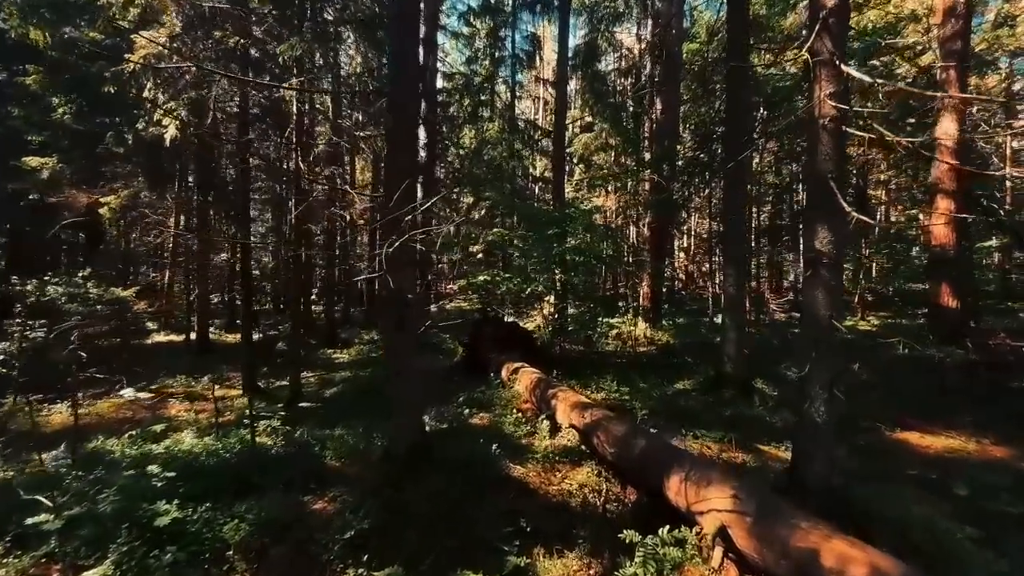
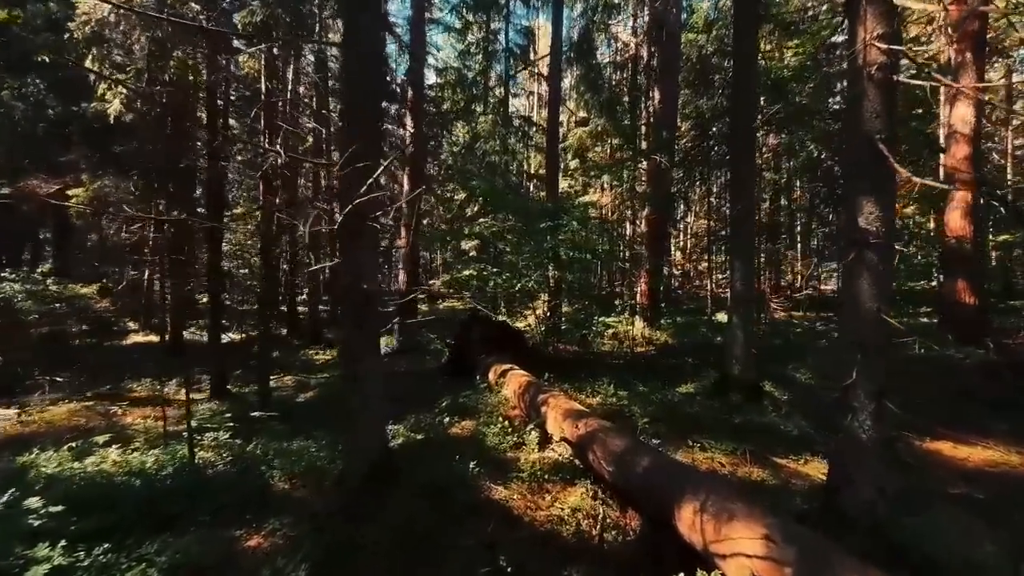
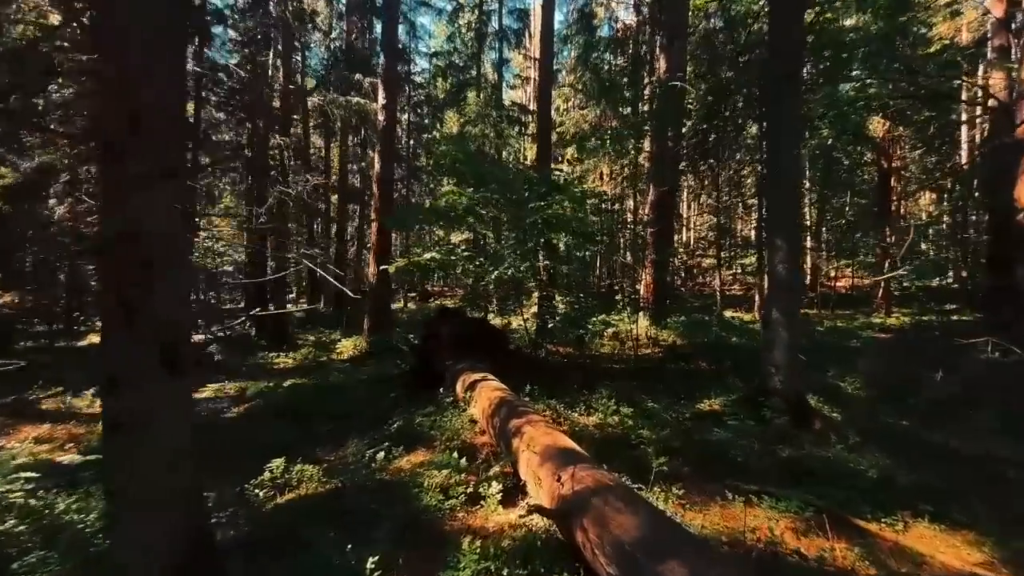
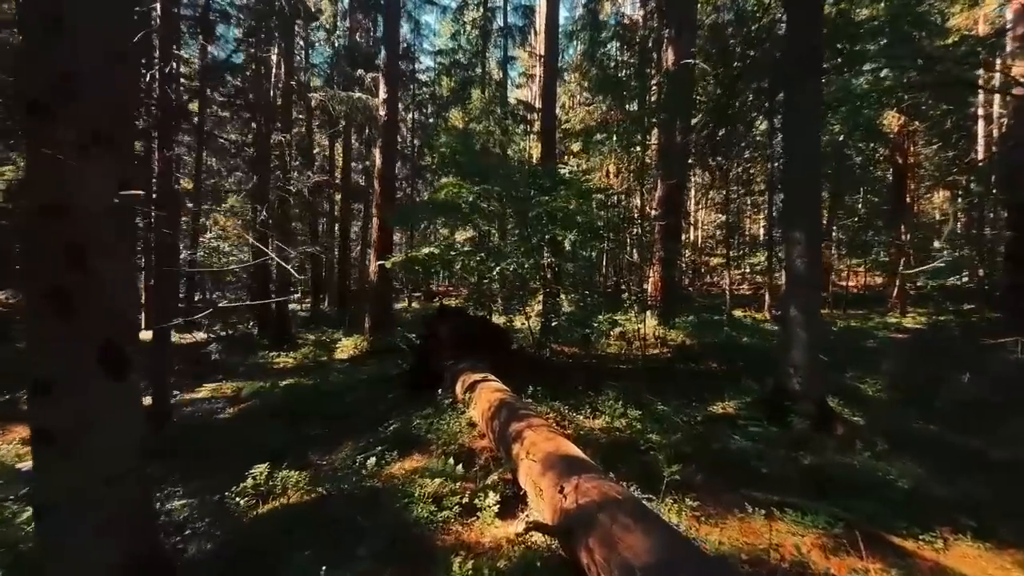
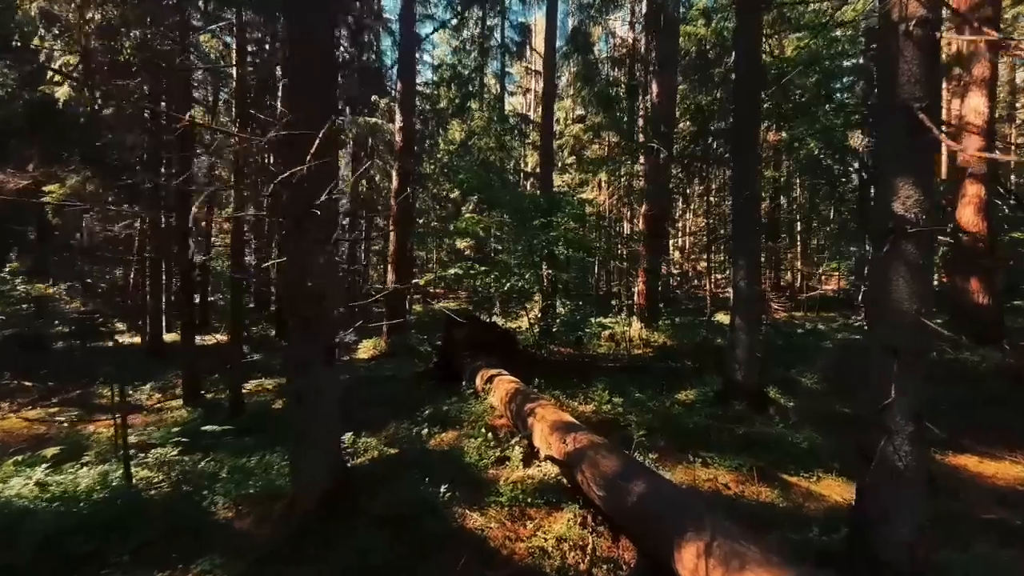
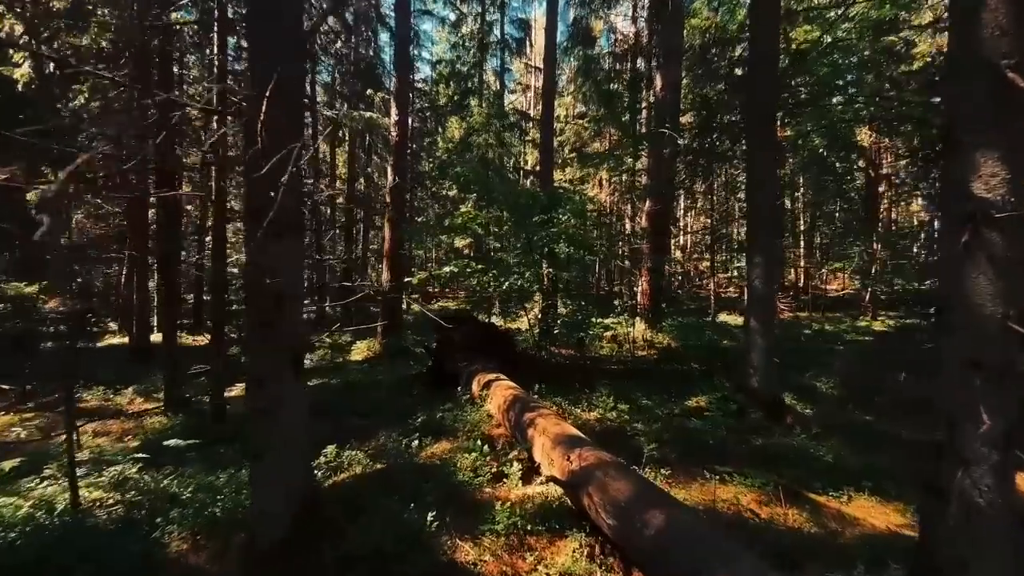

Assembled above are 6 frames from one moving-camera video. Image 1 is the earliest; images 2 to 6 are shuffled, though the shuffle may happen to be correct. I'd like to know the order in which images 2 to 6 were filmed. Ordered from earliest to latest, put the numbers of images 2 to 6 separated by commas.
2, 5, 6, 3, 4
